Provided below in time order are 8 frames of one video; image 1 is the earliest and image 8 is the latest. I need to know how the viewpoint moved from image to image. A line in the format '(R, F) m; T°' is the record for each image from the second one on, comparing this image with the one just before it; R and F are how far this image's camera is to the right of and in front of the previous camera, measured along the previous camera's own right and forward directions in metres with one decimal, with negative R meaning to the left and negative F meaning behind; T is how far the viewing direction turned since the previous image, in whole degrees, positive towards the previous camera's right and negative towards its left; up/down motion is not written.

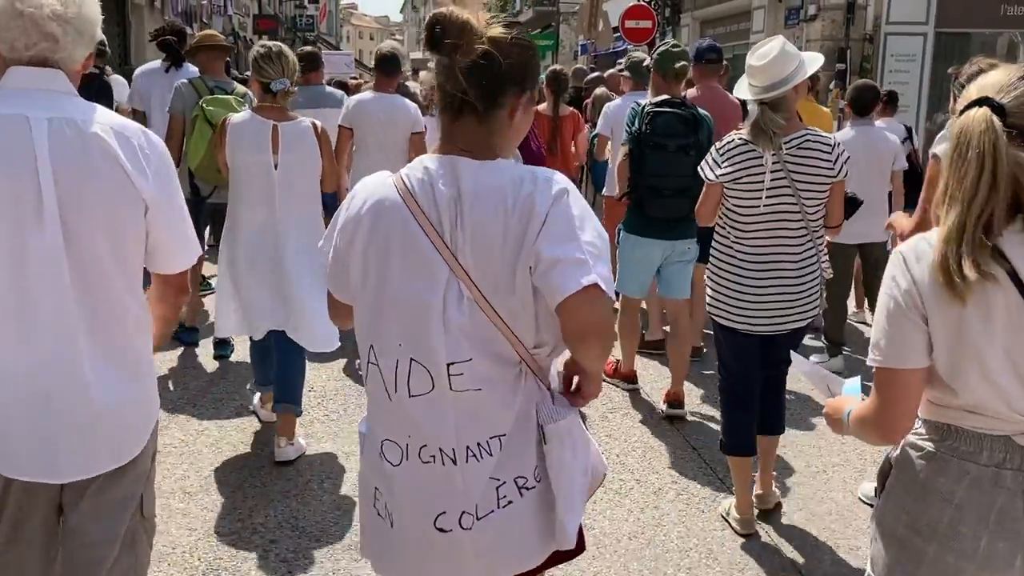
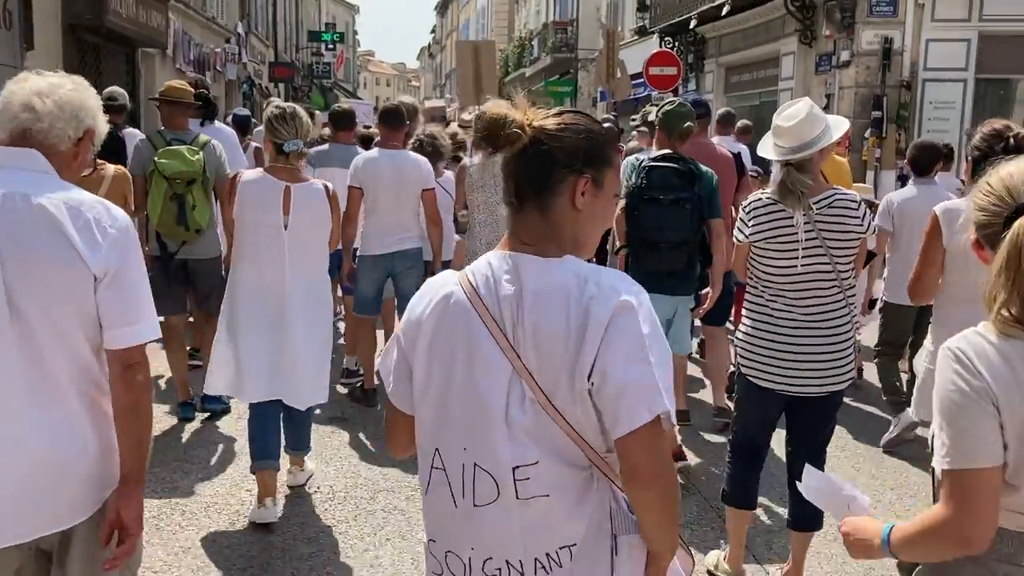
(-0.1, +0.6) m; -1°
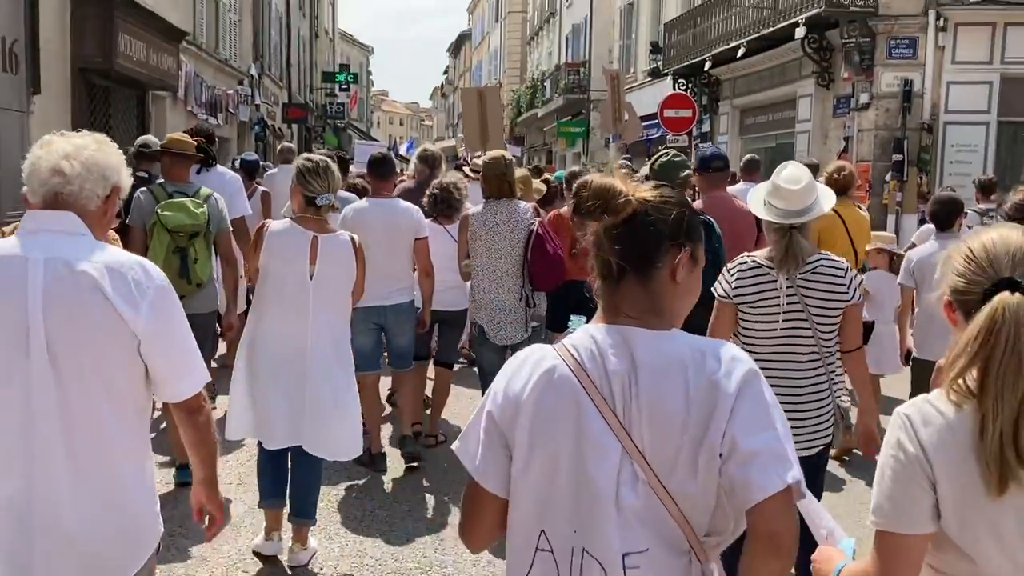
(0.0, +0.2) m; -1°
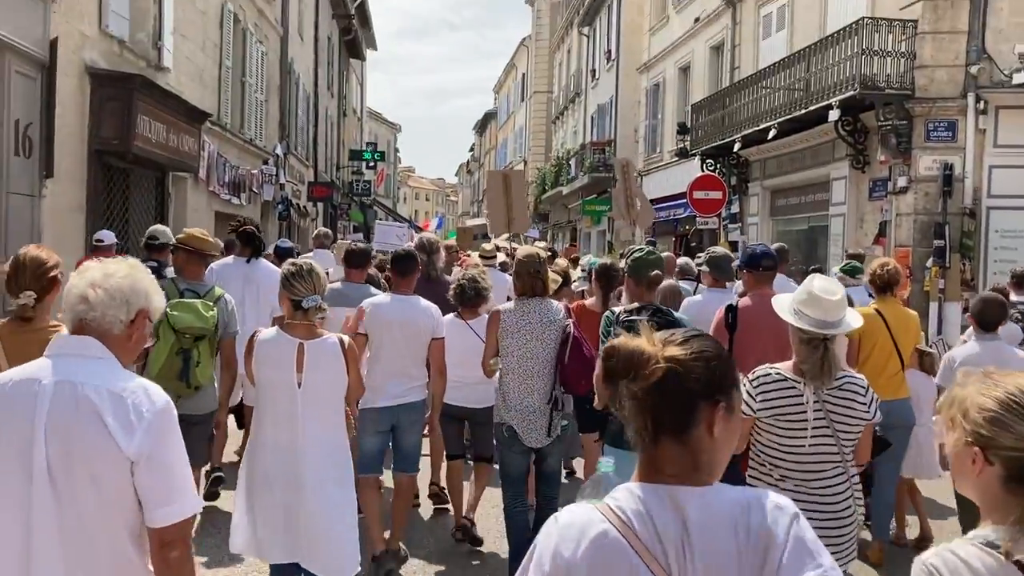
(0.0, +0.4) m; -1°
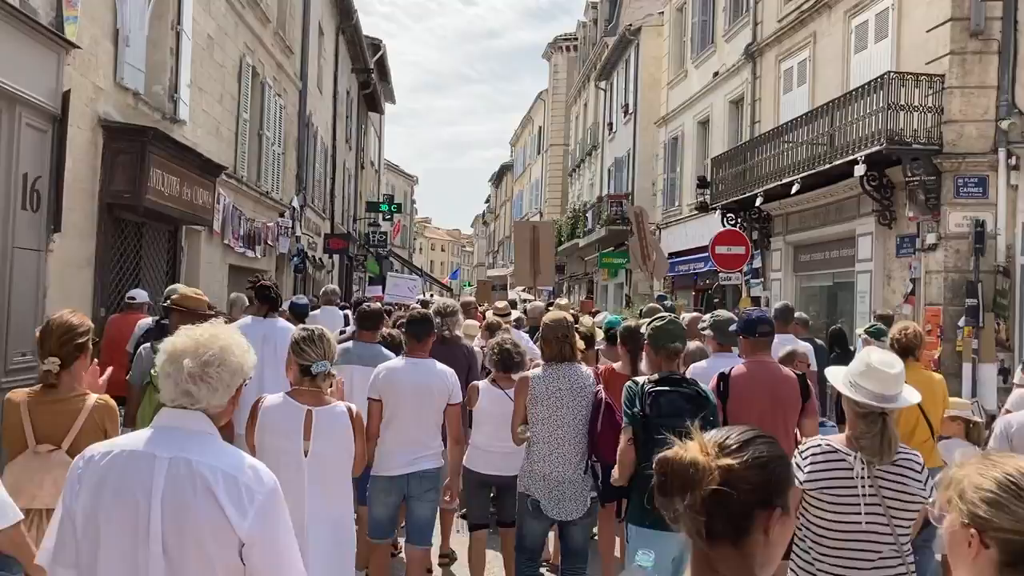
(0.0, +0.3) m; -1°
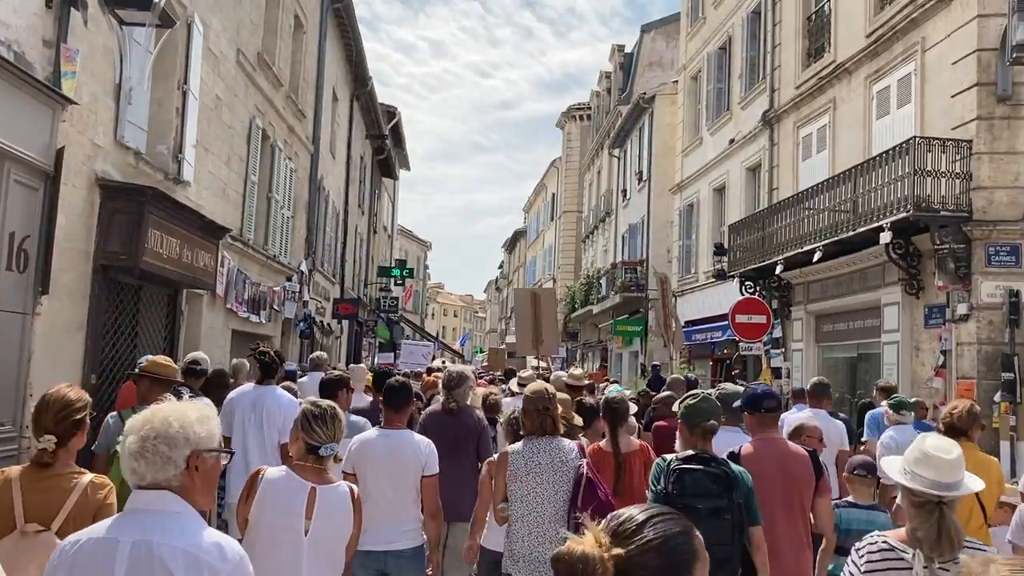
(0.0, +0.4) m; -1°
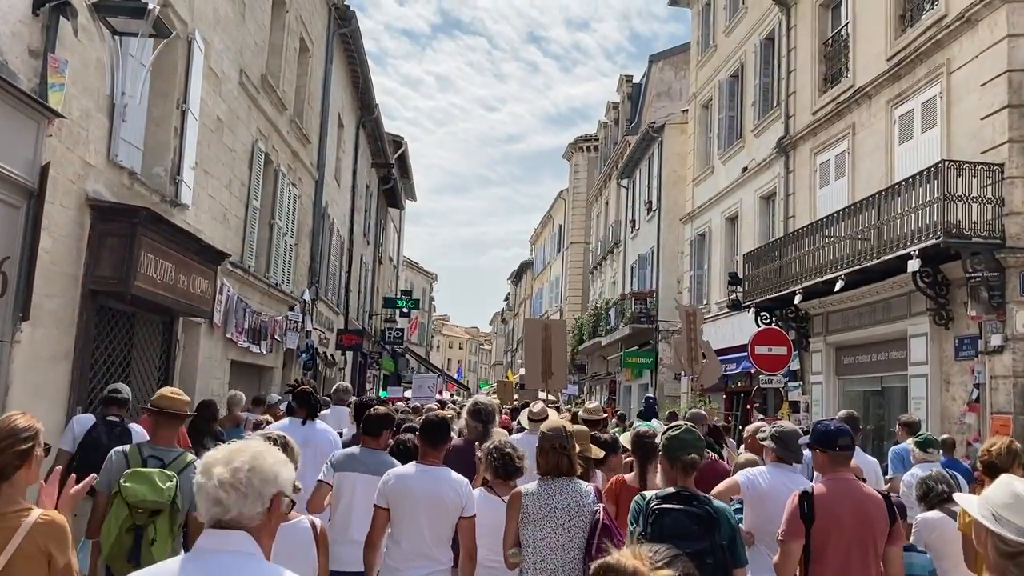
(-0.1, +0.5) m; 0°
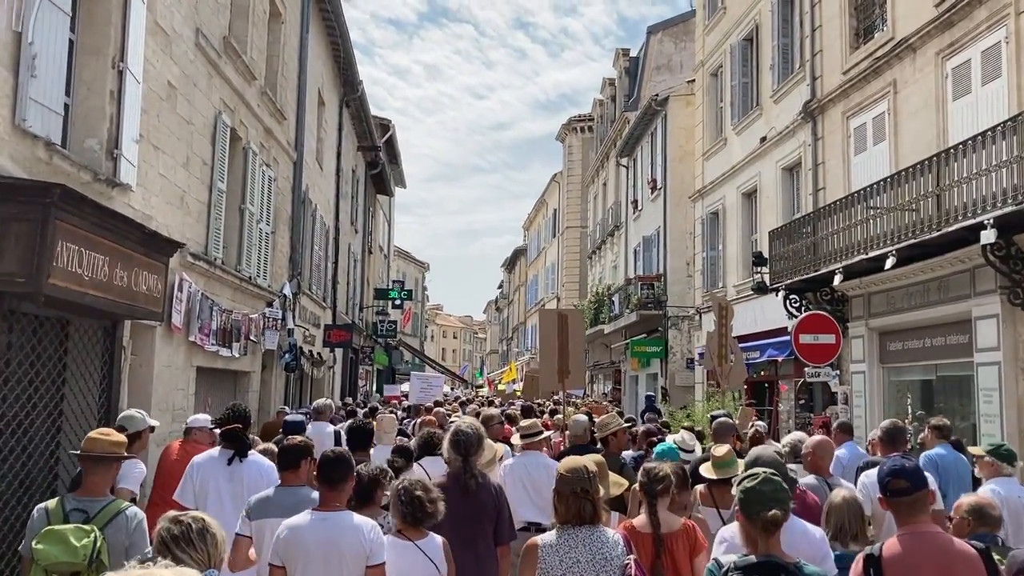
(-0.2, +1.6) m; 0°
